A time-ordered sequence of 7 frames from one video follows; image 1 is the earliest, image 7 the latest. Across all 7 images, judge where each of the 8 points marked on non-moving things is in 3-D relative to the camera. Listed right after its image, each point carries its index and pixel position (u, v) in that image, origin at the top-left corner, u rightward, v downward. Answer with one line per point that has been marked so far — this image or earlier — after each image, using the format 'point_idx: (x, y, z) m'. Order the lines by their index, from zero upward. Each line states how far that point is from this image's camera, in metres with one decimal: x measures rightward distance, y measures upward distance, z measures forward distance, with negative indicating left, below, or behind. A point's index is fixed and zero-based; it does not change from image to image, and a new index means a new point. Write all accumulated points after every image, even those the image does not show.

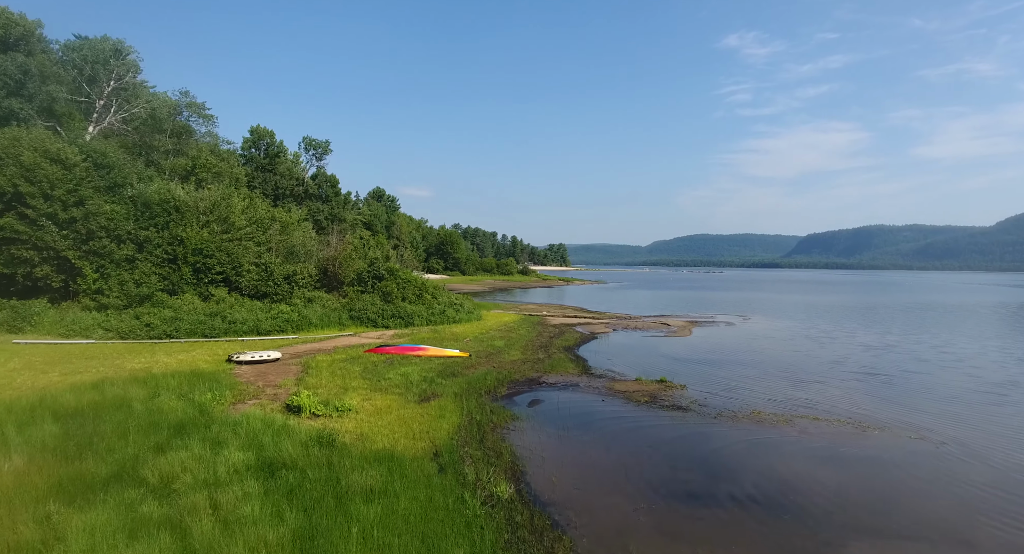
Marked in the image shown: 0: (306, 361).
0: (-6.9, -2.8, +19.8) m
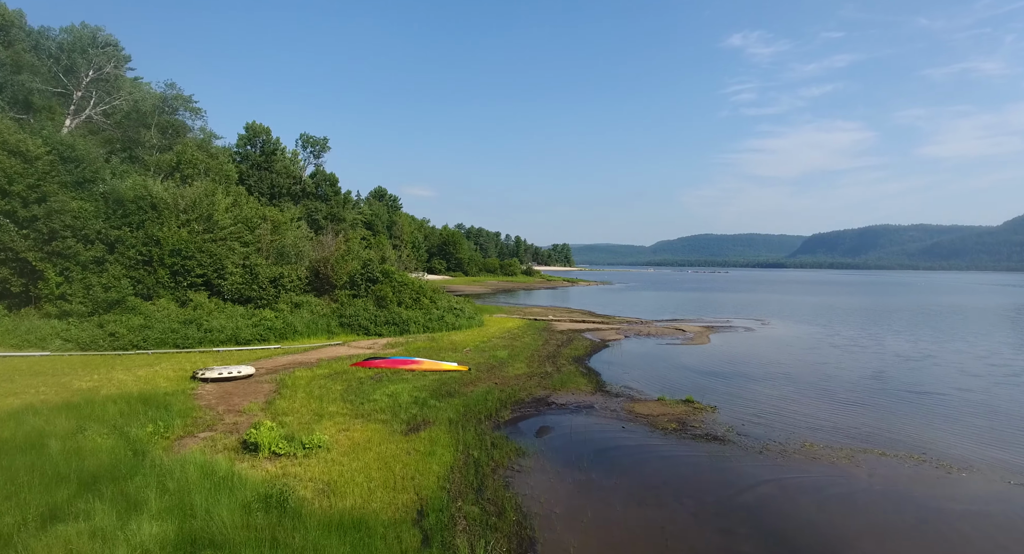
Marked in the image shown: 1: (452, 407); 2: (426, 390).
0: (-6.8, -3.0, +17.4) m
1: (-1.6, -3.4, +15.4) m
2: (-2.5, -3.3, +17.1) m
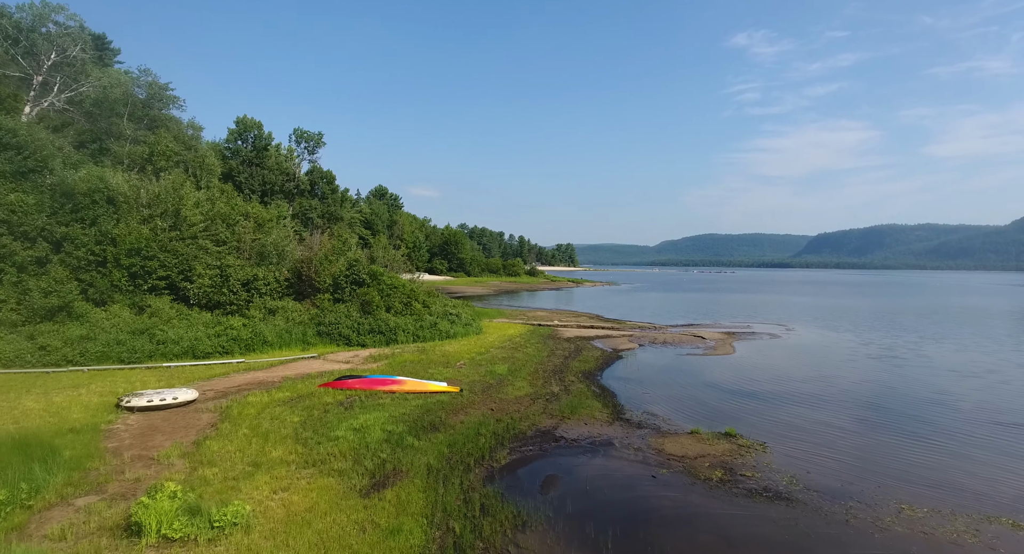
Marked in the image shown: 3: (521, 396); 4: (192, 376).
0: (-6.8, -3.1, +14.2) m
1: (-1.6, -3.5, +12.1) m
2: (-2.5, -3.4, +13.9) m
3: (+0.2, -3.5, +17.3) m
4: (-9.7, -3.0, +17.9) m
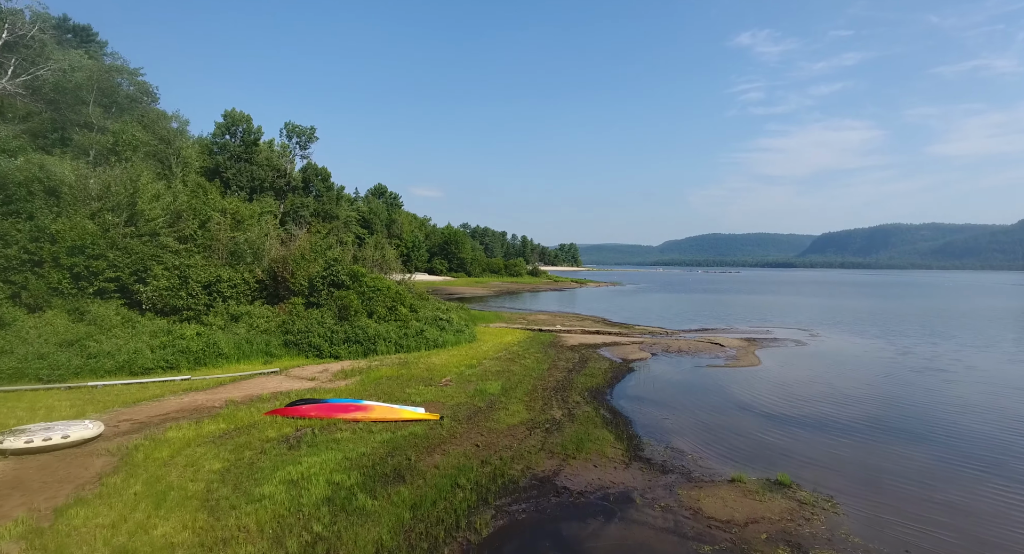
0: (-7.1, -3.2, +11.1) m
1: (-1.8, -3.5, +9.0) m
2: (-2.7, -3.4, +10.7) m
3: (+0.1, -3.6, +14.1) m
4: (-9.9, -3.0, +14.8) m
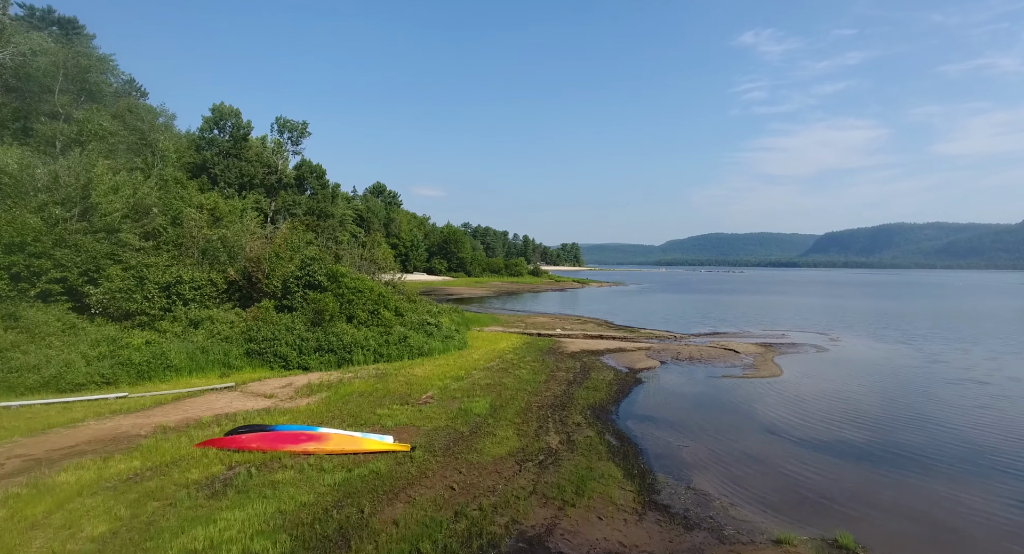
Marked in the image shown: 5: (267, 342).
0: (-7.3, -3.2, +8.6) m
1: (-2.1, -3.6, +6.5) m
2: (-3.0, -3.5, +8.2) m
3: (-0.2, -3.6, +11.7) m
4: (-10.2, -3.0, +12.3) m
5: (-7.9, -2.1, +19.1) m
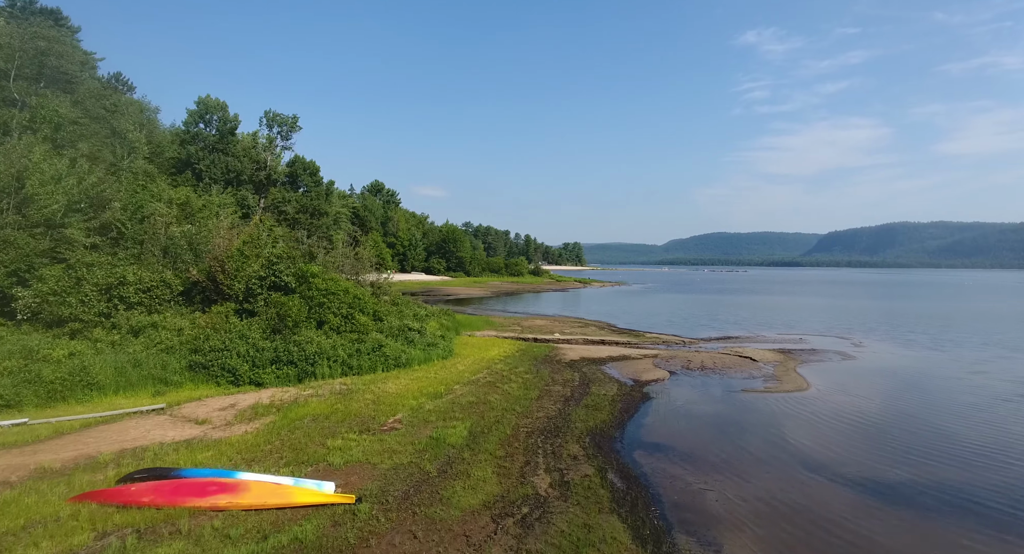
0: (-7.7, -3.2, +6.0) m
1: (-2.5, -3.6, +3.8) m
2: (-3.4, -3.5, +5.6) m
3: (-0.6, -3.6, +9.0) m
4: (-10.6, -3.1, +9.7) m
5: (-8.3, -2.1, +16.4) m
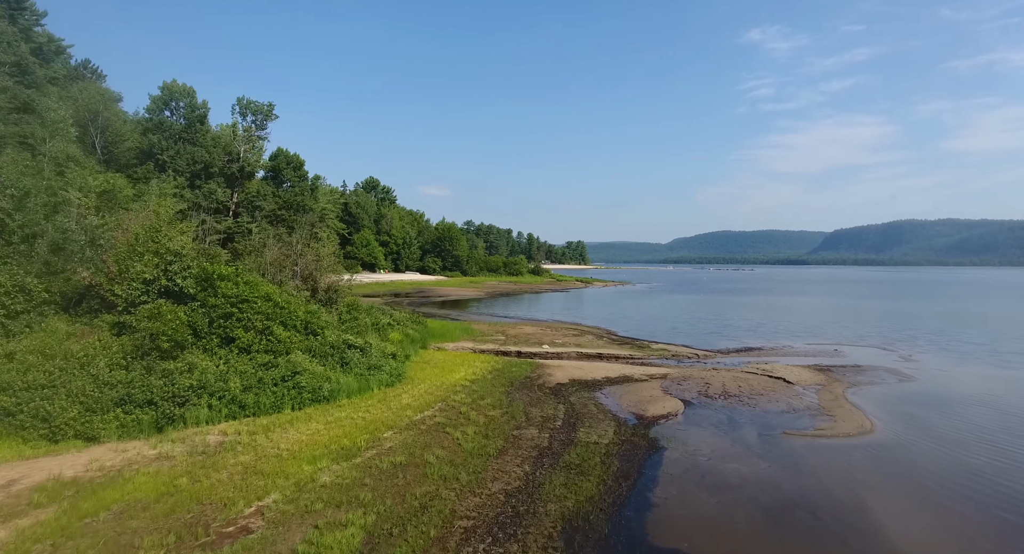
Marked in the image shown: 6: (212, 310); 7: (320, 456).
0: (-8.8, -3.3, +1.0) m
1: (-3.6, -3.7, -1.2) m
2: (-4.5, -3.6, +0.6) m
3: (-1.7, -3.7, +4.0) m
4: (-11.6, -3.2, +4.7) m
5: (-9.3, -2.2, +11.4) m
6: (-8.1, -0.9, +15.9) m
7: (-3.5, -3.2, +10.9) m
